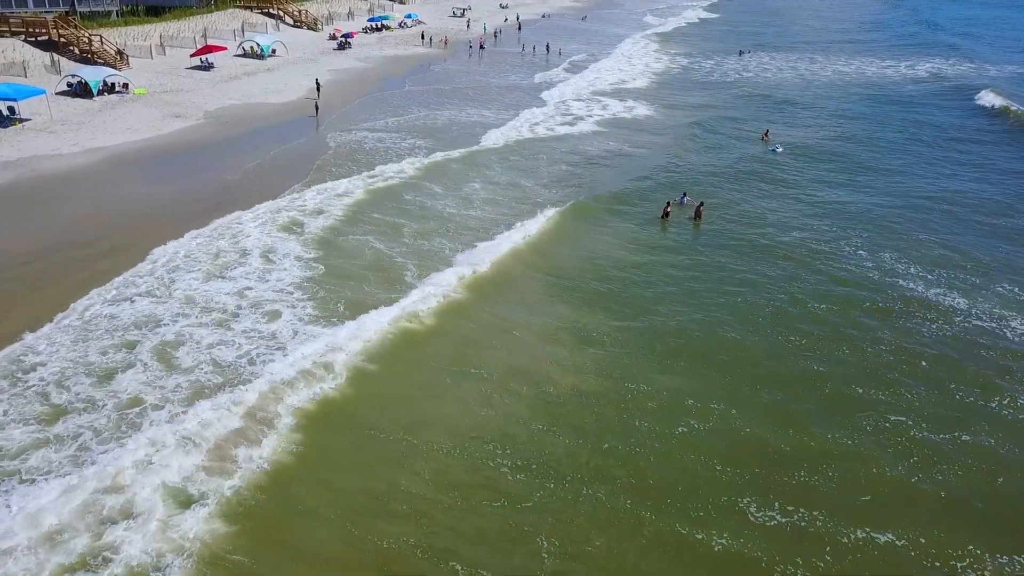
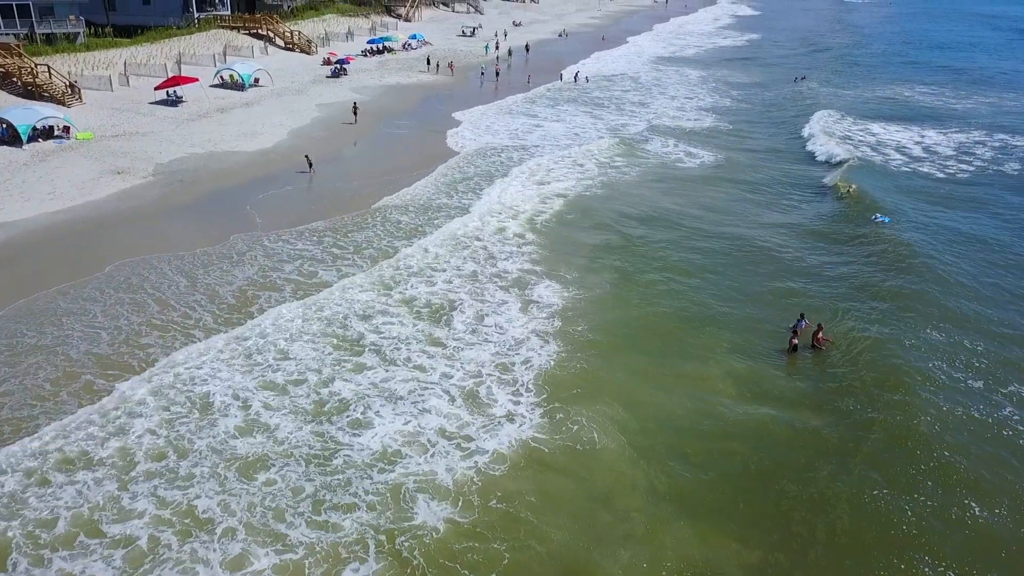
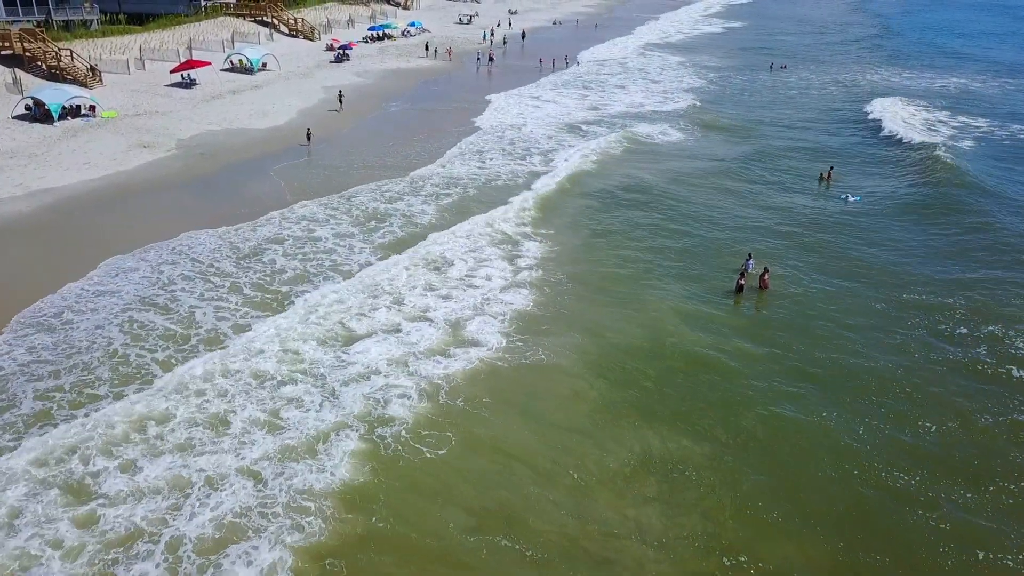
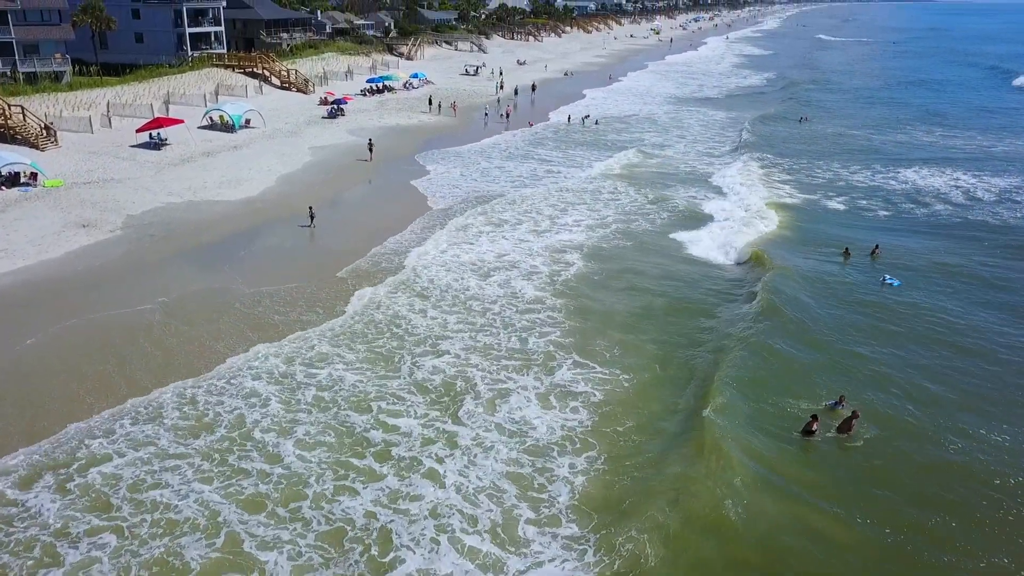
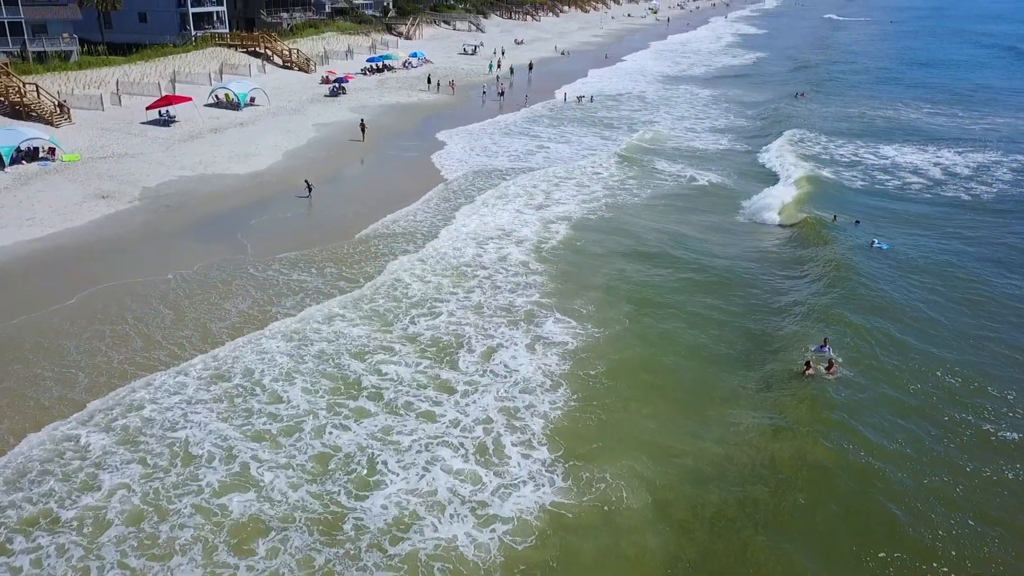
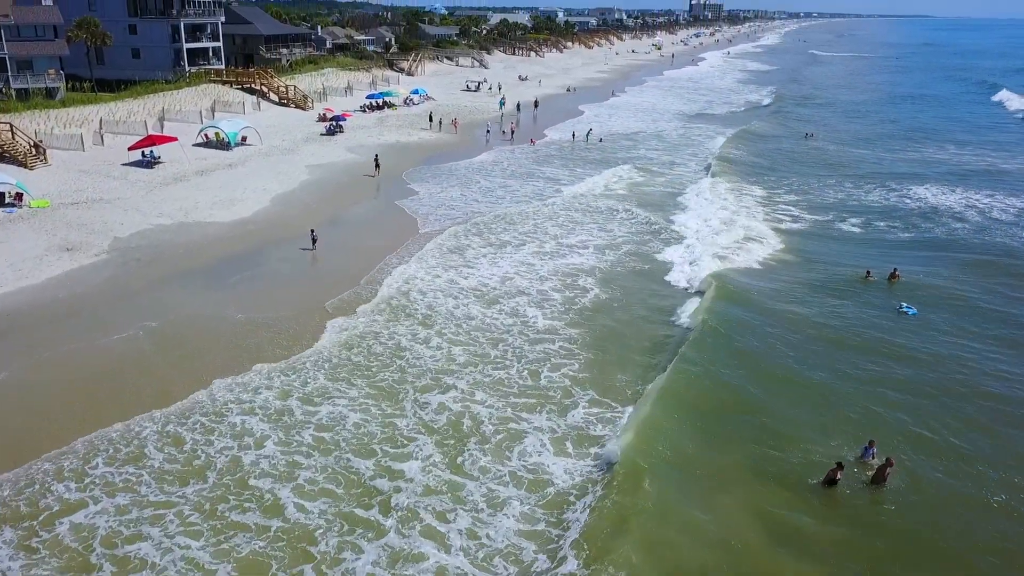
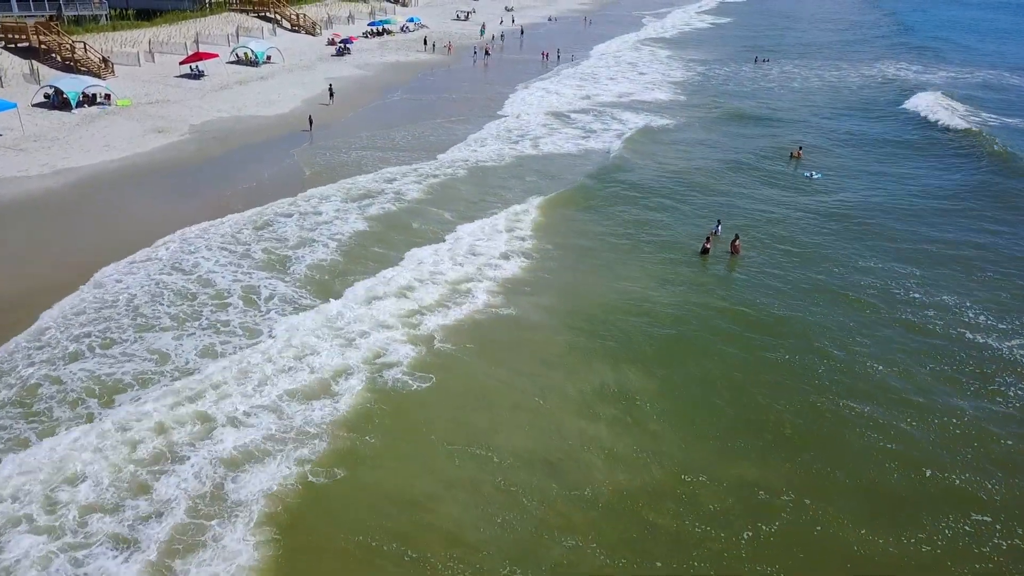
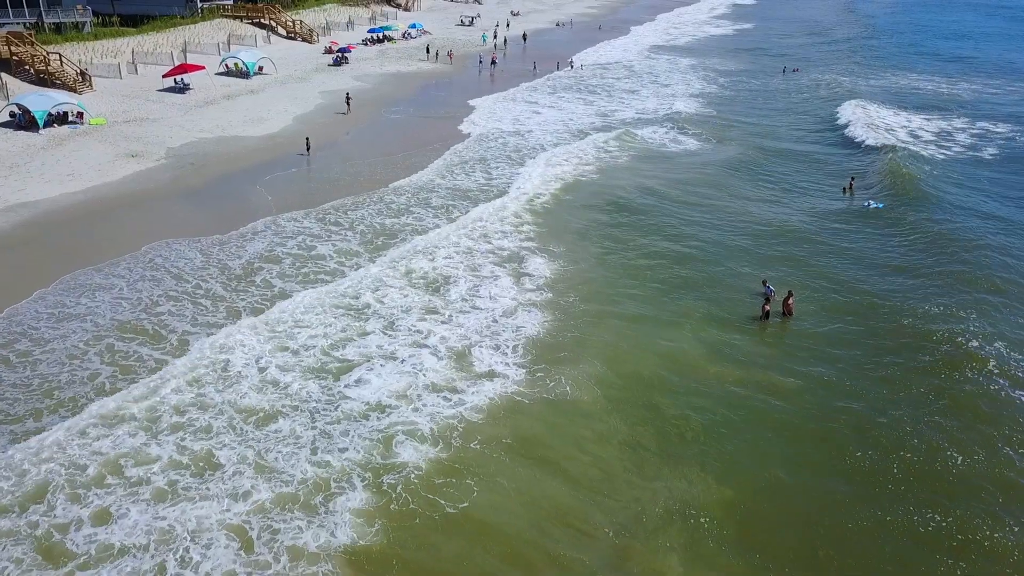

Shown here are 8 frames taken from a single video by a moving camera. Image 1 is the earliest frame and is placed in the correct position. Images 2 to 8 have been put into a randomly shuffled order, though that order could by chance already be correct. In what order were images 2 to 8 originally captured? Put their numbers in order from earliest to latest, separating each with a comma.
7, 3, 8, 2, 5, 4, 6
